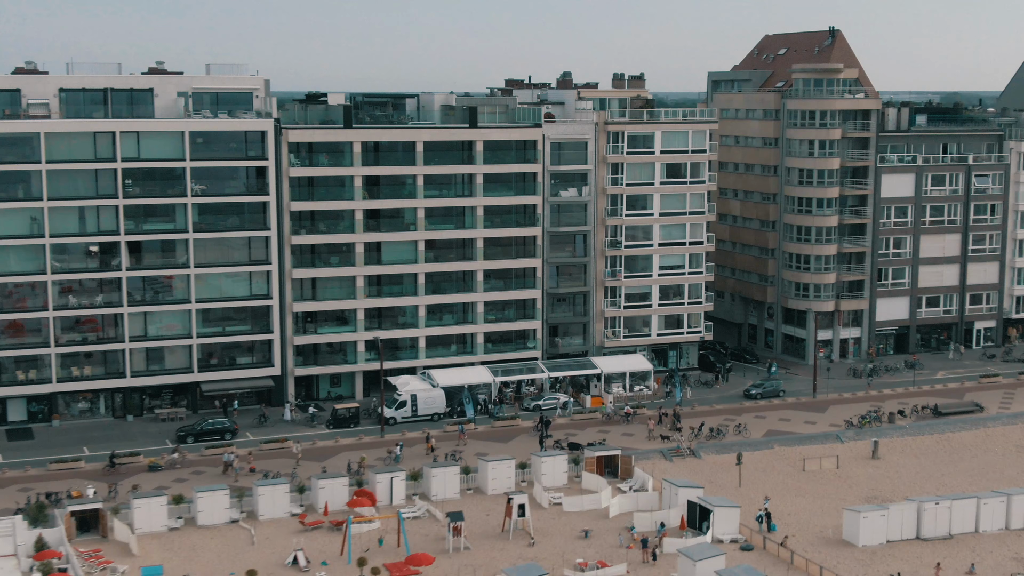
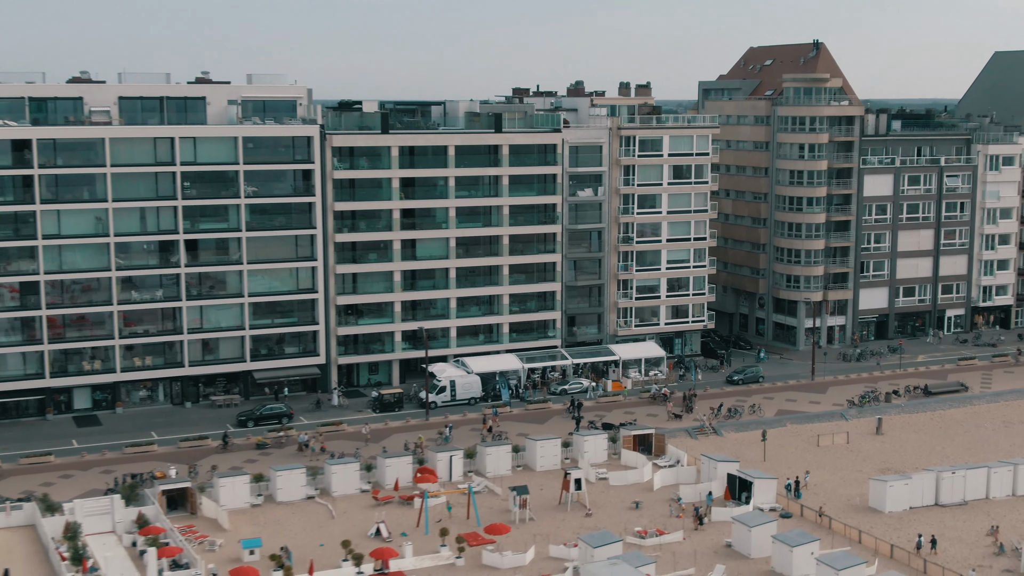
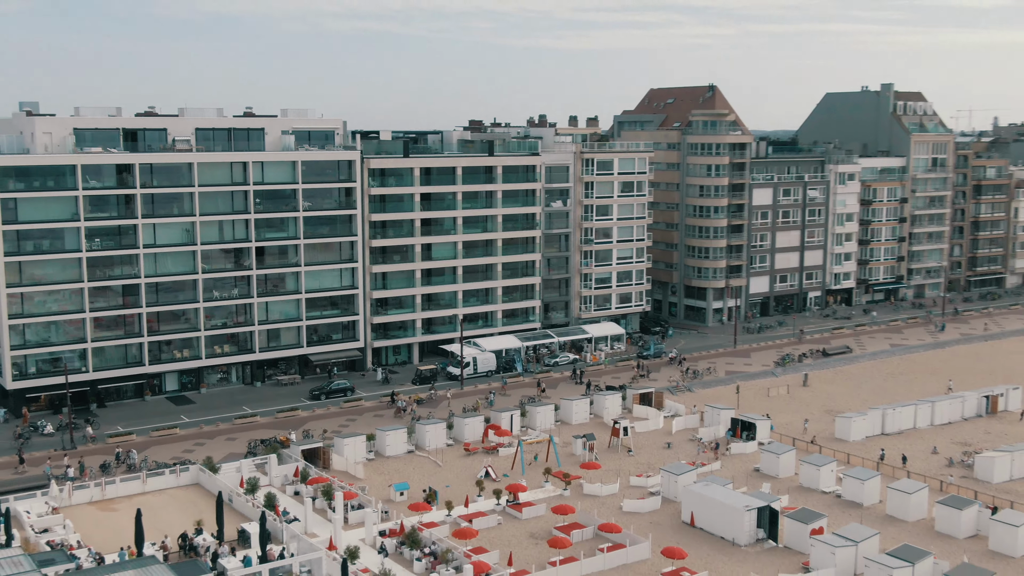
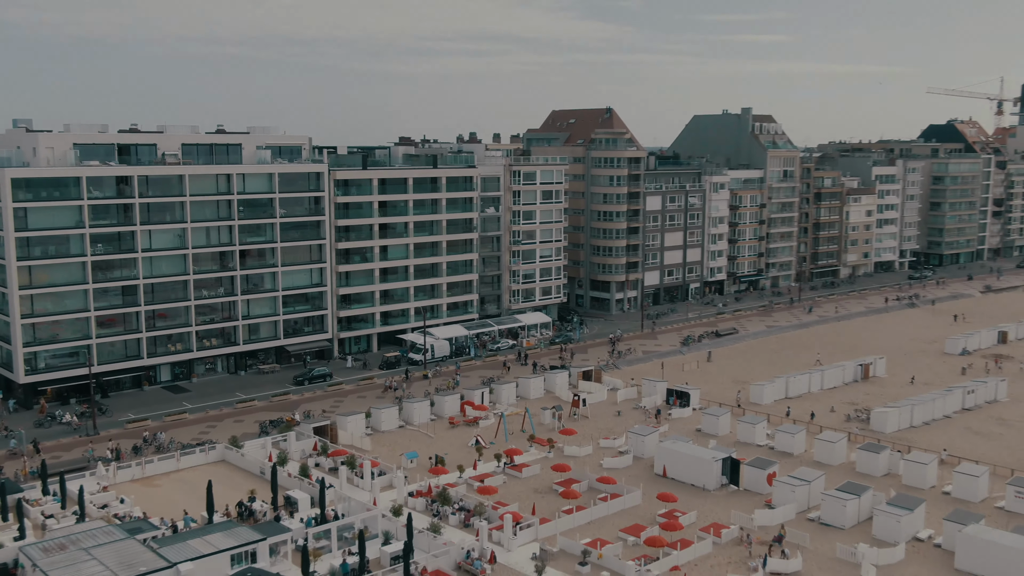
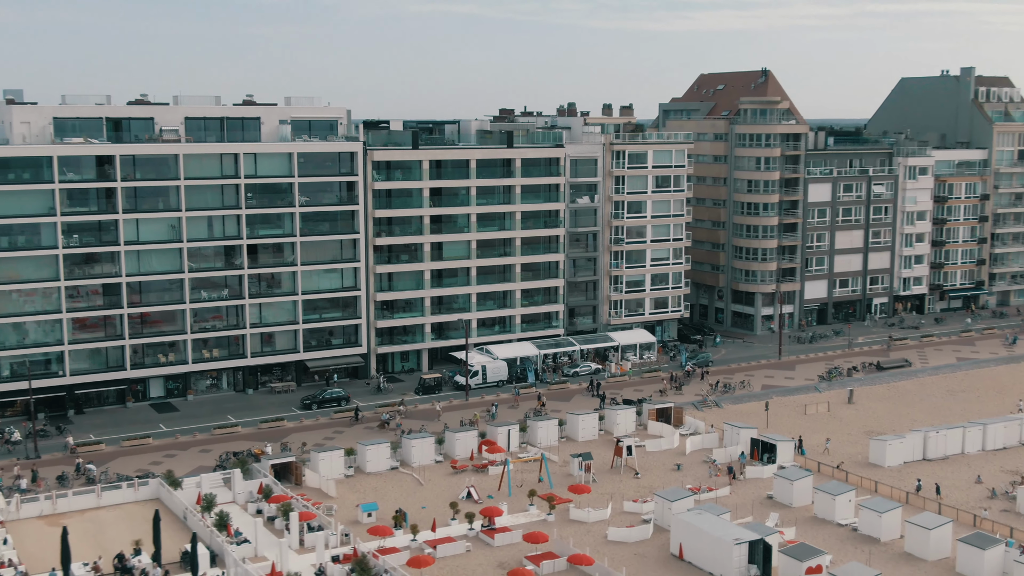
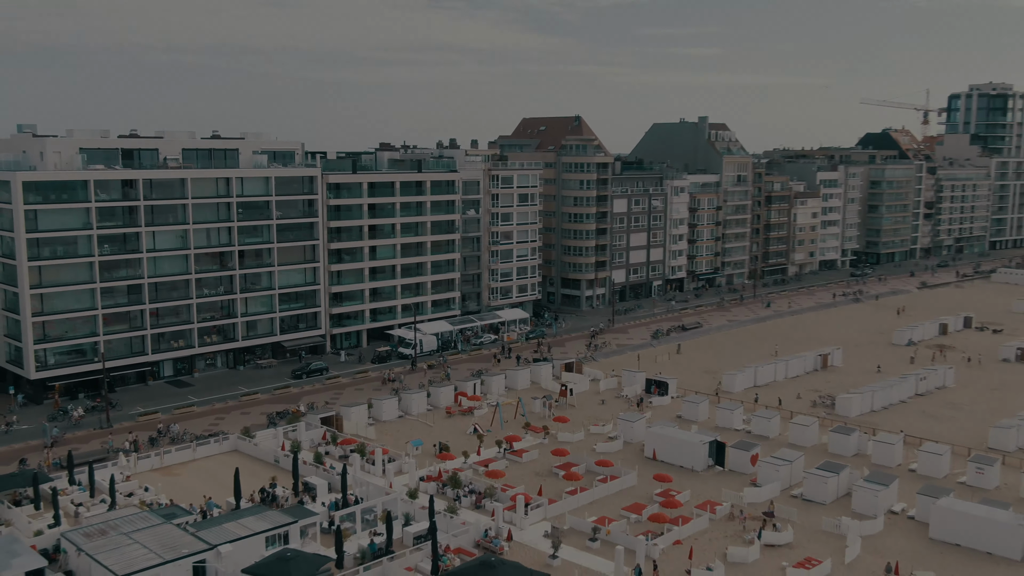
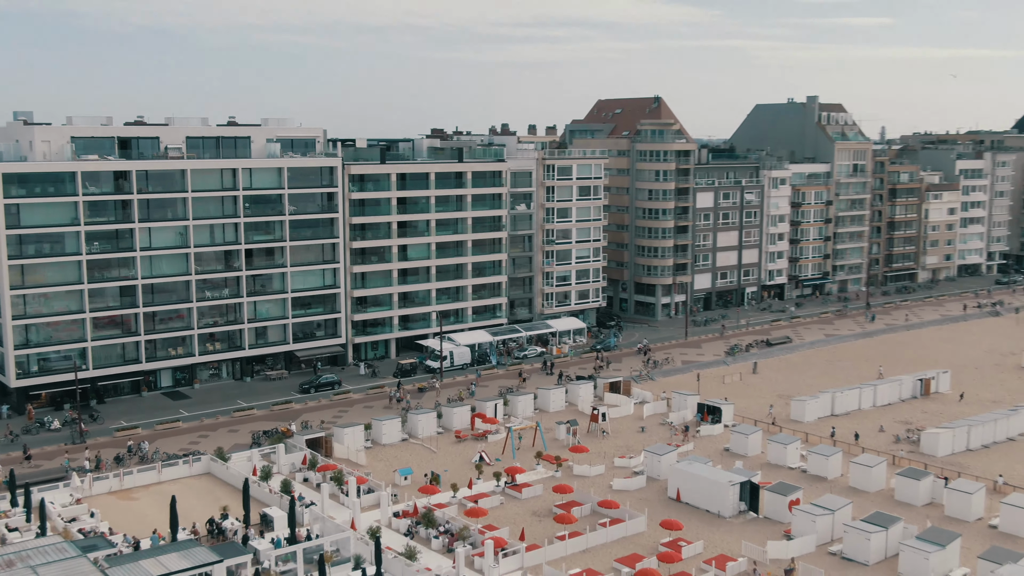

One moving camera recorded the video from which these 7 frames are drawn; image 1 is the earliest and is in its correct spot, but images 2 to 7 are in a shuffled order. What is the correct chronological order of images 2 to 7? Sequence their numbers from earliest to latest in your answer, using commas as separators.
2, 5, 3, 7, 4, 6
